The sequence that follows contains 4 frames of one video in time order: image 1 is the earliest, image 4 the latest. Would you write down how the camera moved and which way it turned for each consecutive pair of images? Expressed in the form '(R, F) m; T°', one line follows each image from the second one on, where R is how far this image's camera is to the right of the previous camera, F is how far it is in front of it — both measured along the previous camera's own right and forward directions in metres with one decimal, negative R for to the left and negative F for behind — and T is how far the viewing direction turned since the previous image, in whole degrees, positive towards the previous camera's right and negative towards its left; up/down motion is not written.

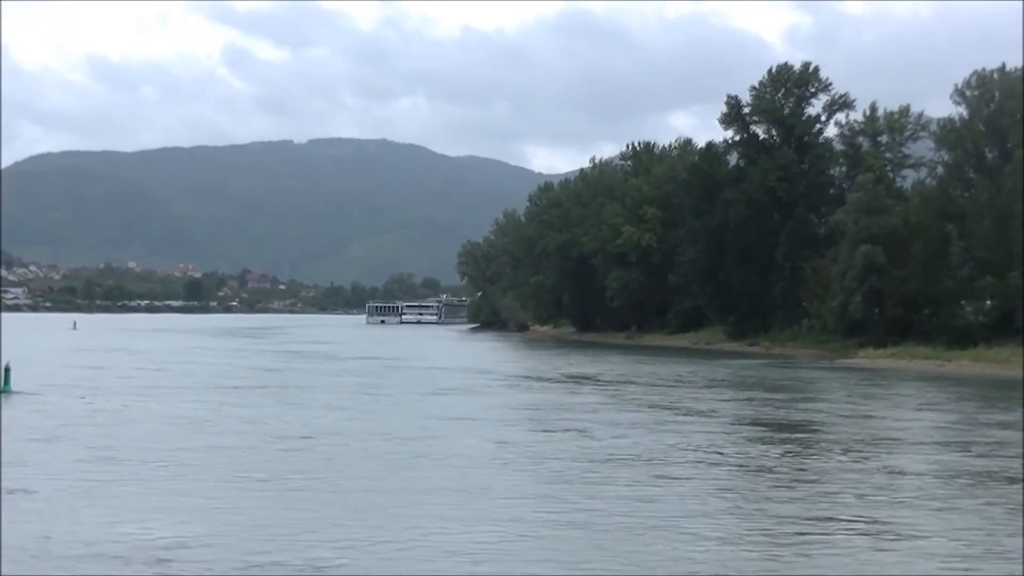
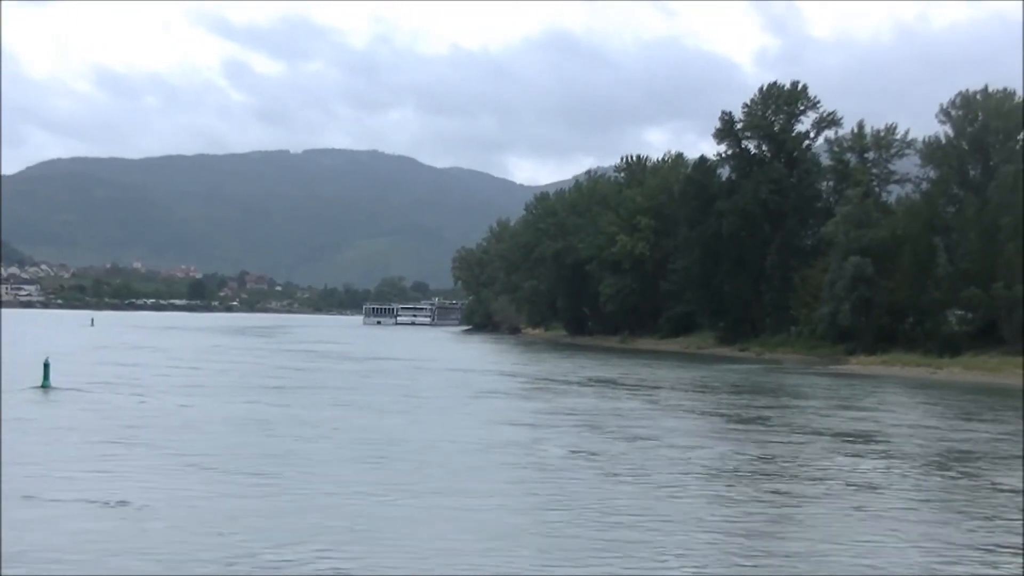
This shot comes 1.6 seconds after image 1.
(-0.3, -1.5) m; 0°
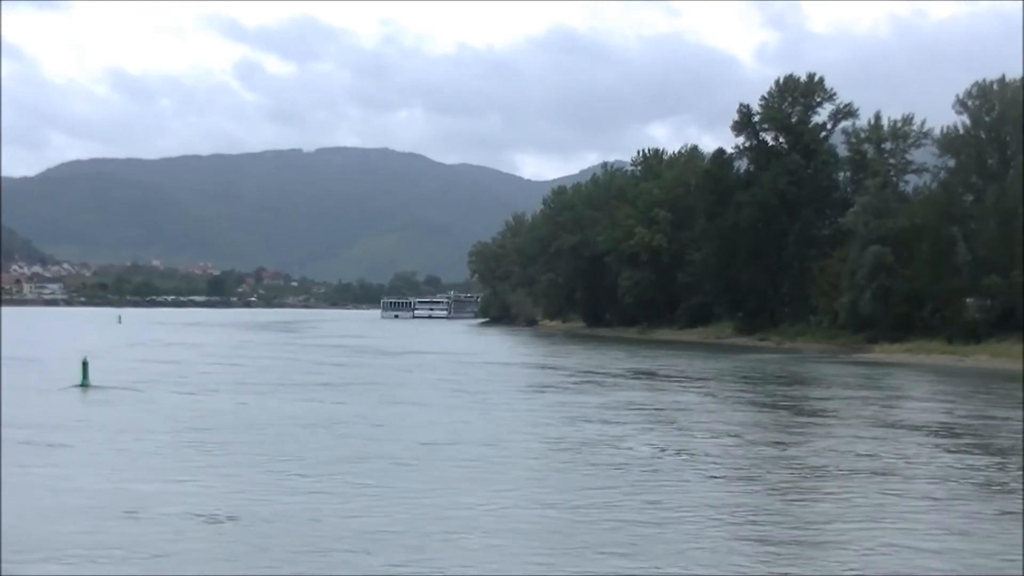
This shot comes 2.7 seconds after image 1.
(-0.3, -0.5) m; -1°
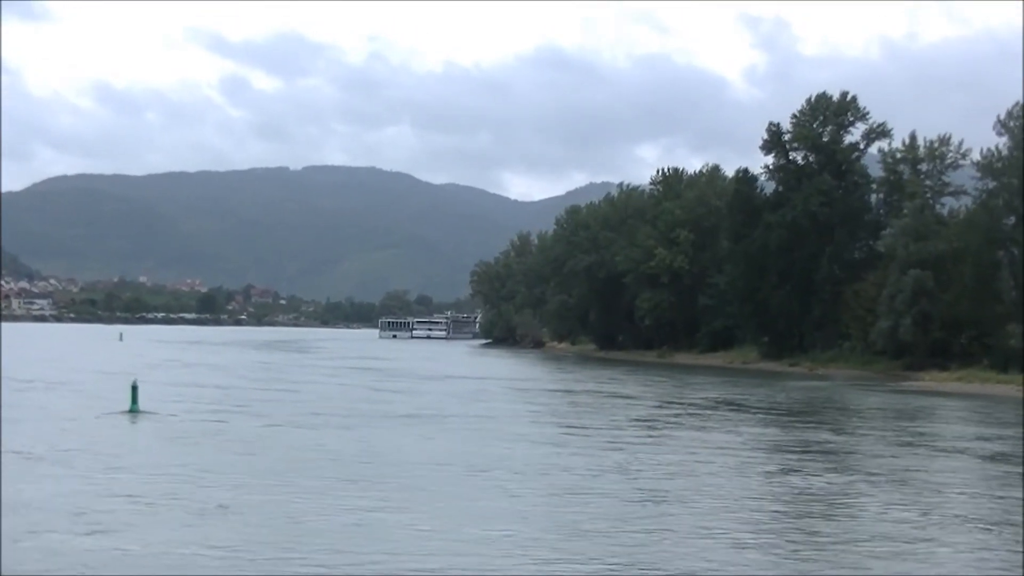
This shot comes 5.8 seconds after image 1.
(-1.5, +1.3) m; +1°
